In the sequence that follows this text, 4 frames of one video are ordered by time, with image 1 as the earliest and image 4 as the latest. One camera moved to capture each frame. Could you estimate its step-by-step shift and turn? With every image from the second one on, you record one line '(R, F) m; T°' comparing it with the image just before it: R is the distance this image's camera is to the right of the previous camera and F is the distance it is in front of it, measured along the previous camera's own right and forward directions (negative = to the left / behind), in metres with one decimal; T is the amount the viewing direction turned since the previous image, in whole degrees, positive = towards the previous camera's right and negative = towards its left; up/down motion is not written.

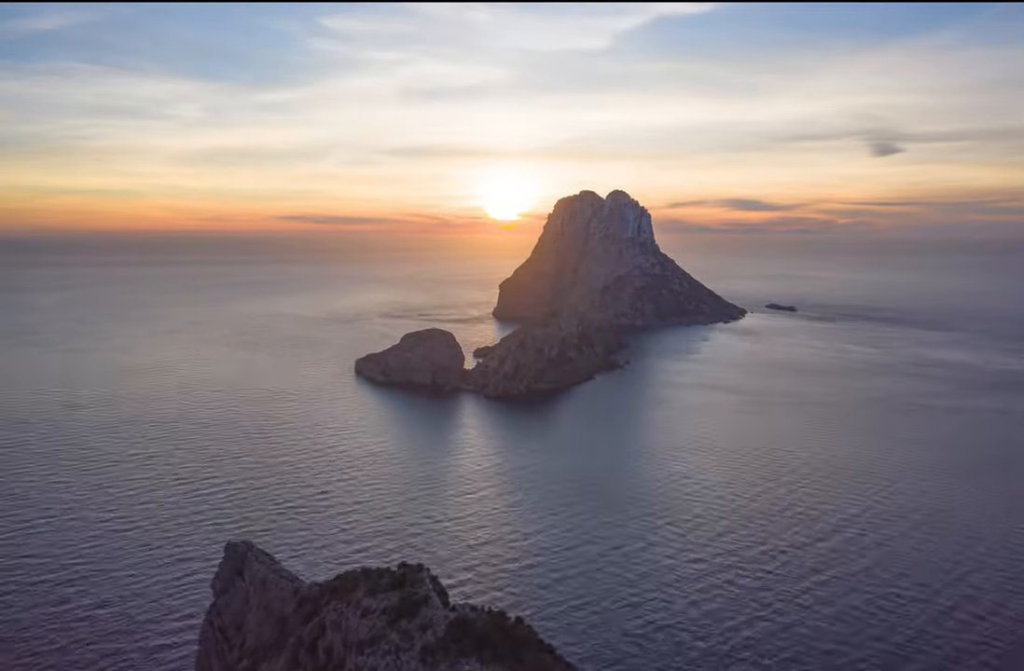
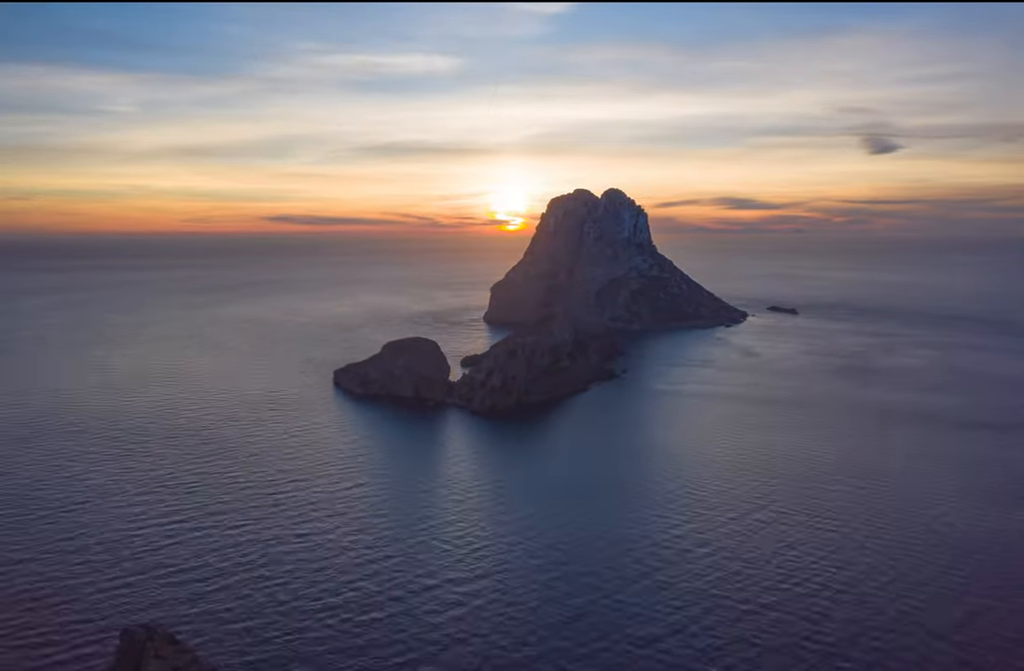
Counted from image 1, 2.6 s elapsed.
(+0.4, +2.8) m; 0°
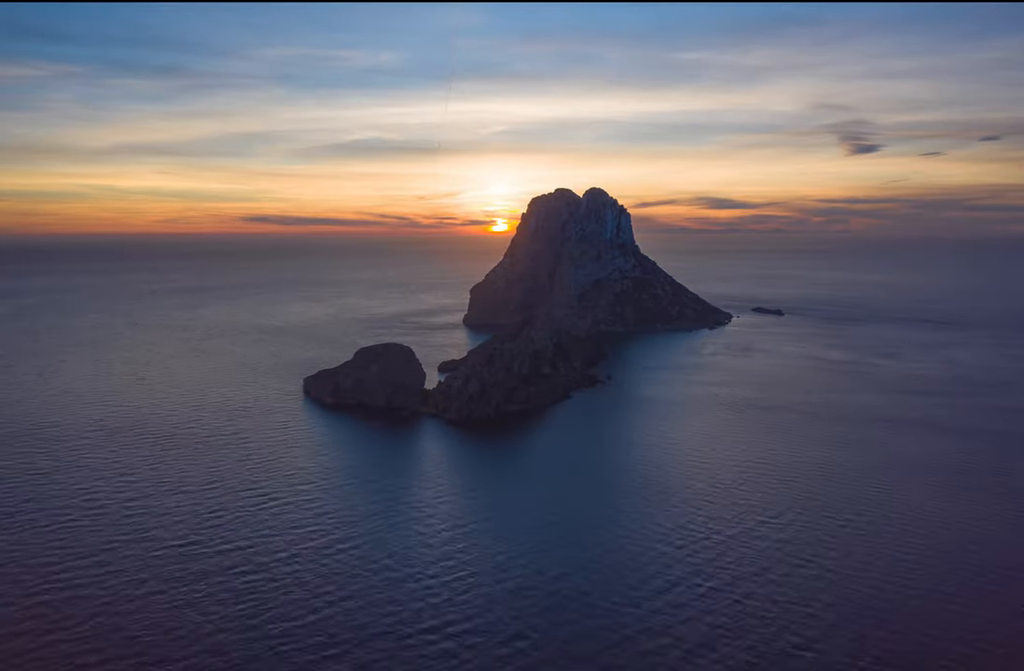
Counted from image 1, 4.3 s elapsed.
(+0.3, +1.7) m; +1°
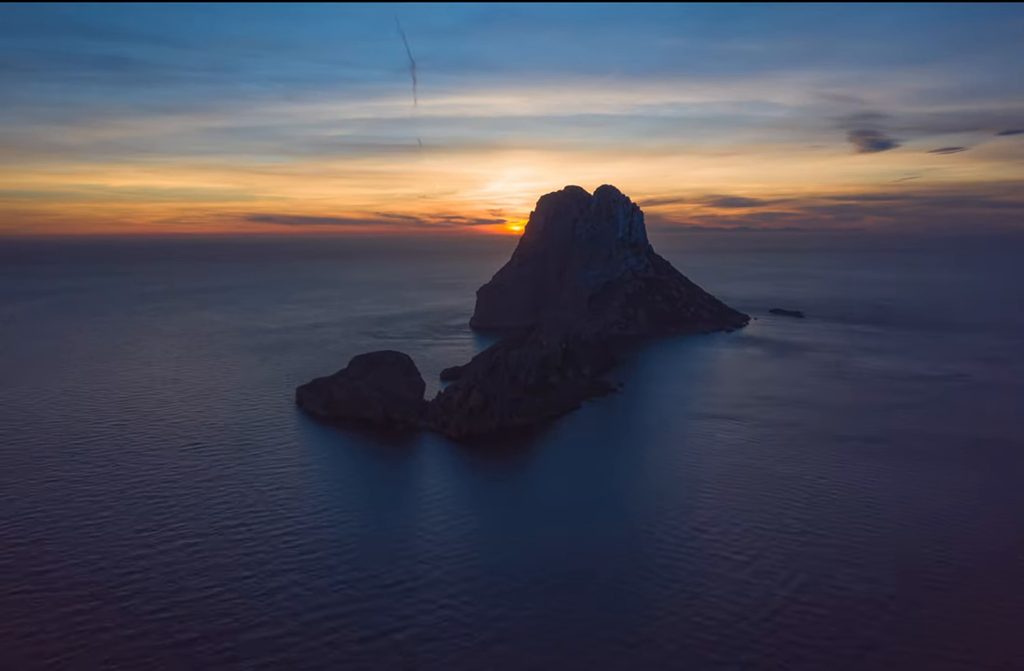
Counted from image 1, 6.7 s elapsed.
(+0.2, +2.5) m; -1°
